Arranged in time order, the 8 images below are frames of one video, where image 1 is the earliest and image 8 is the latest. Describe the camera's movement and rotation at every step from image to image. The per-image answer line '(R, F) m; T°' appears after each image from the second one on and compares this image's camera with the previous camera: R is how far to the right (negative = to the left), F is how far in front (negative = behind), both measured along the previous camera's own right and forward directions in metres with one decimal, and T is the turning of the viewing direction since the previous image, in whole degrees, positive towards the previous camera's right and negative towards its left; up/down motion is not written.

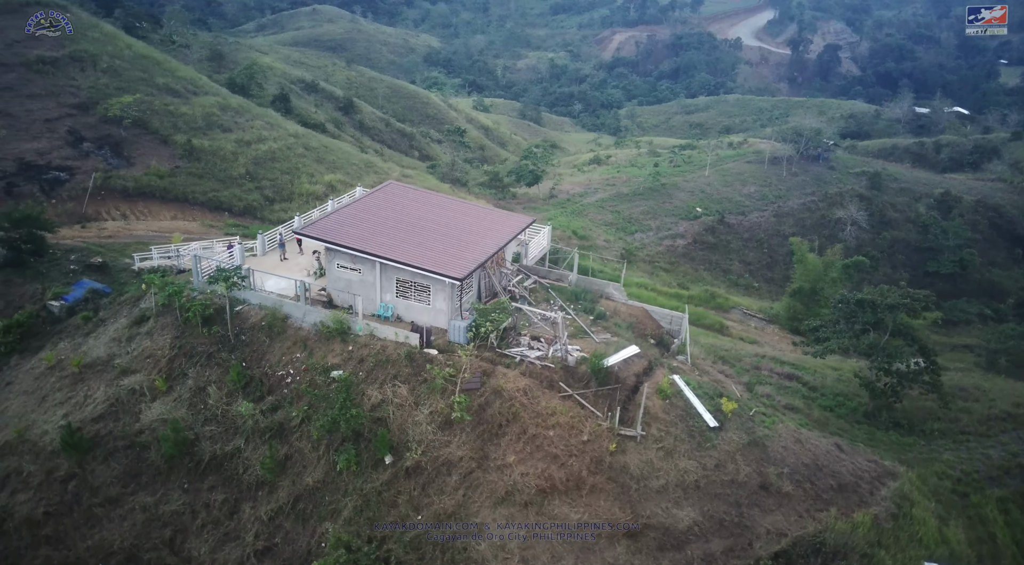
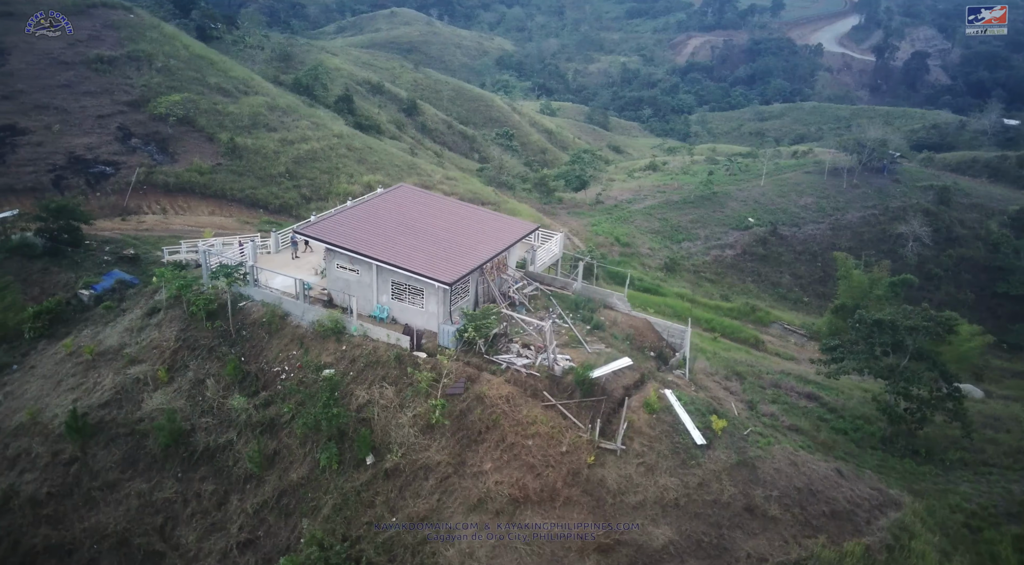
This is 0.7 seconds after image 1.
(+1.0, +0.1) m; -4°
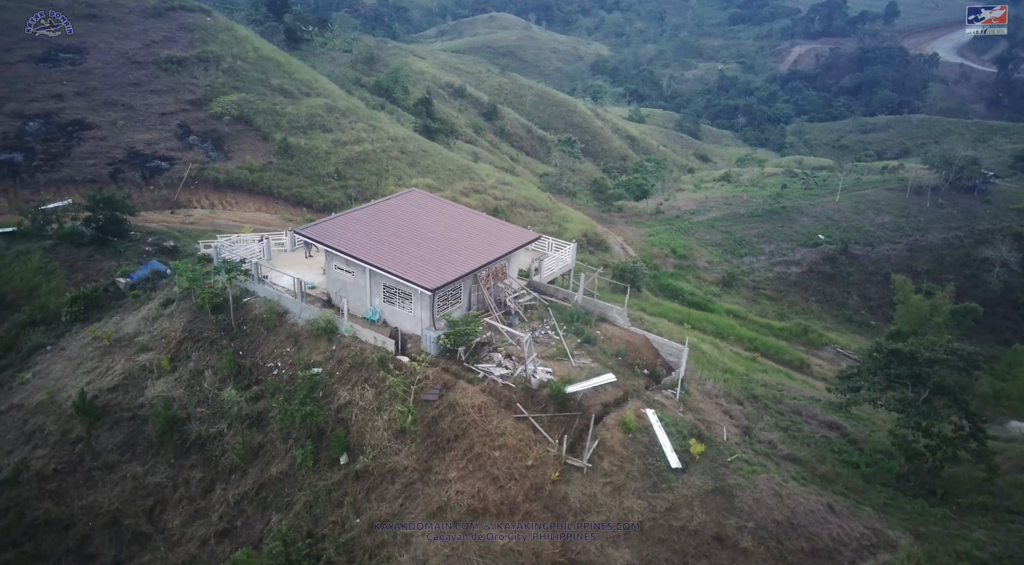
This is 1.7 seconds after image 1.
(+1.3, +0.1) m; -5°
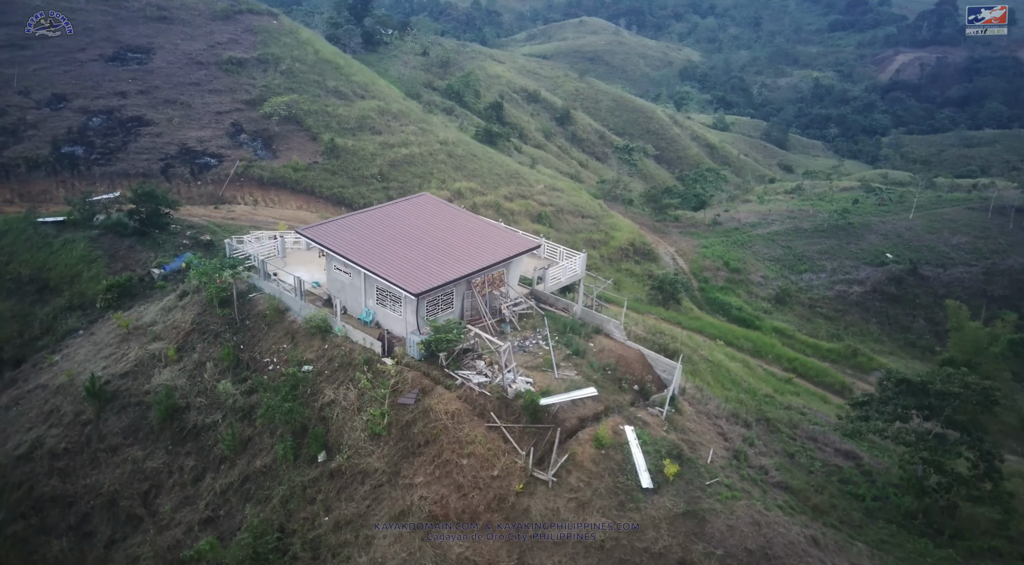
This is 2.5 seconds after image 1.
(+1.2, +0.1) m; -4°
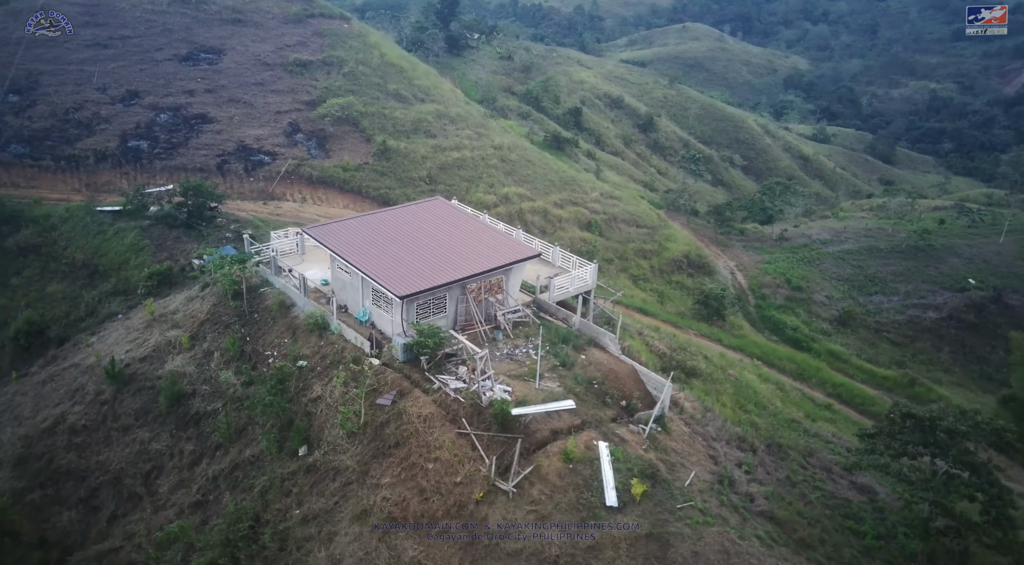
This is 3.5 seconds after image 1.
(+1.4, 0.0) m; -5°
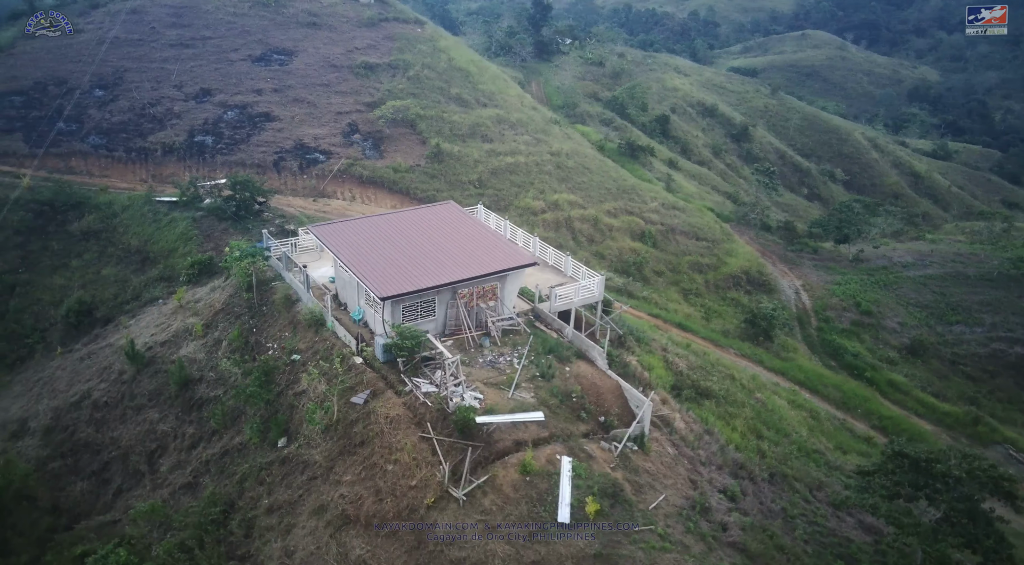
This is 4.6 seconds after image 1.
(+1.6, 0.0) m; -6°
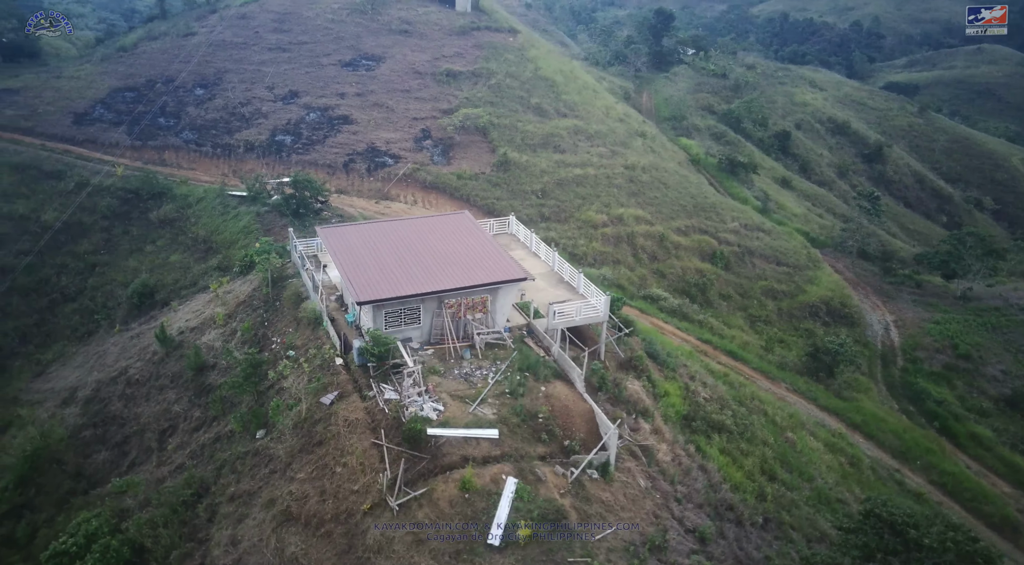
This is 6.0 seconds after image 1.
(+2.2, 0.0) m; -7°
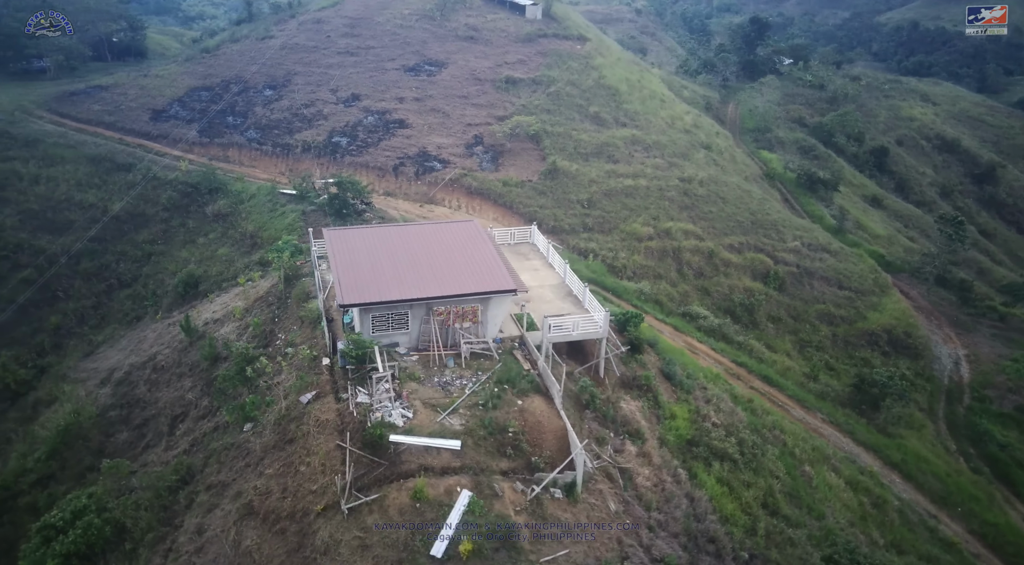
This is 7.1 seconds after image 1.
(+1.8, -0.2) m; -6°
